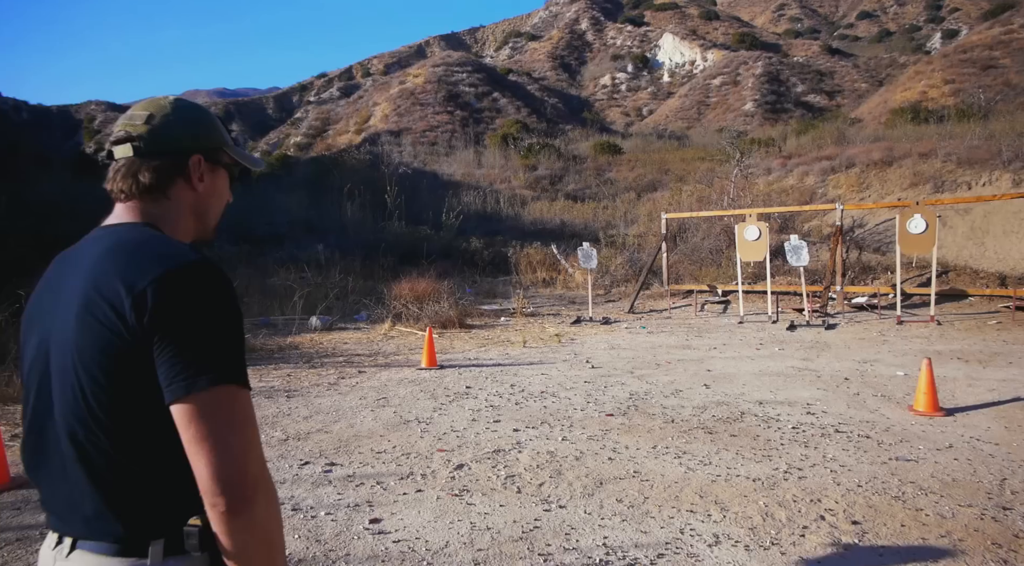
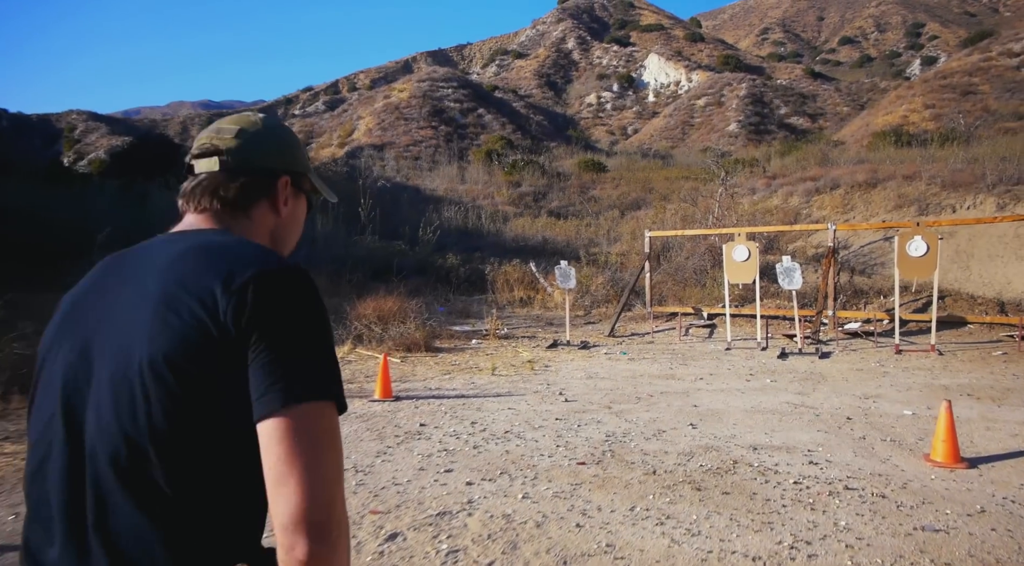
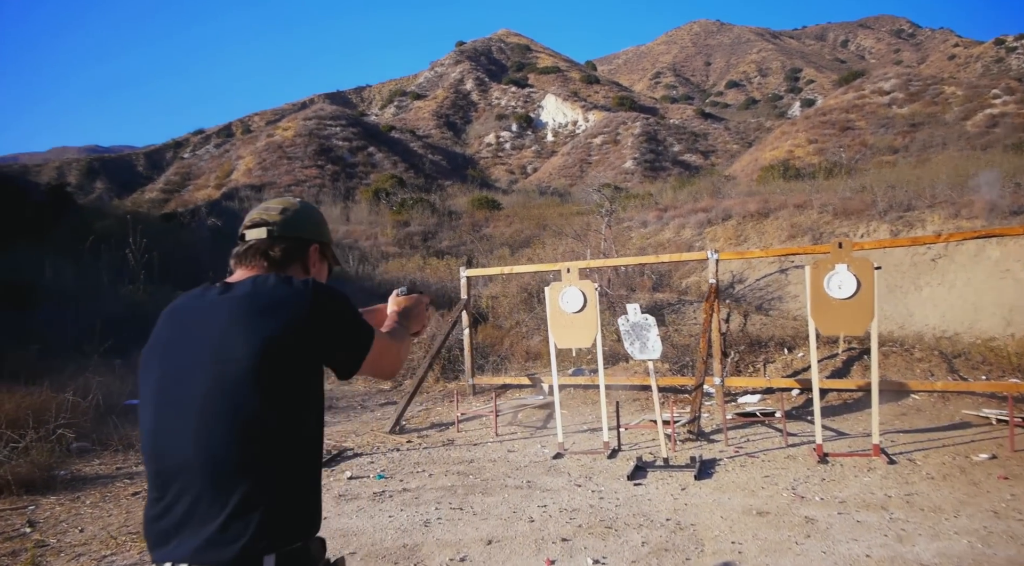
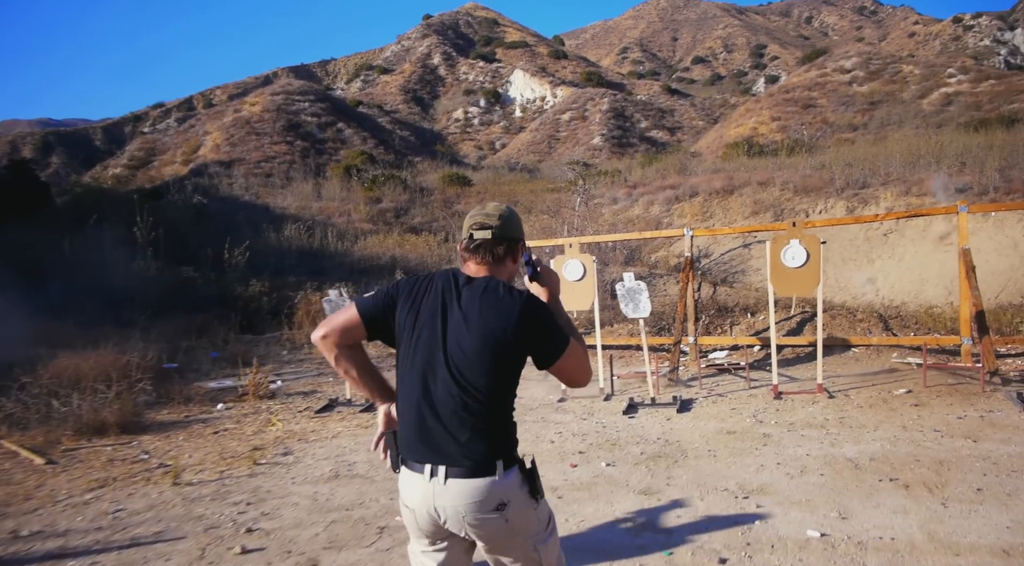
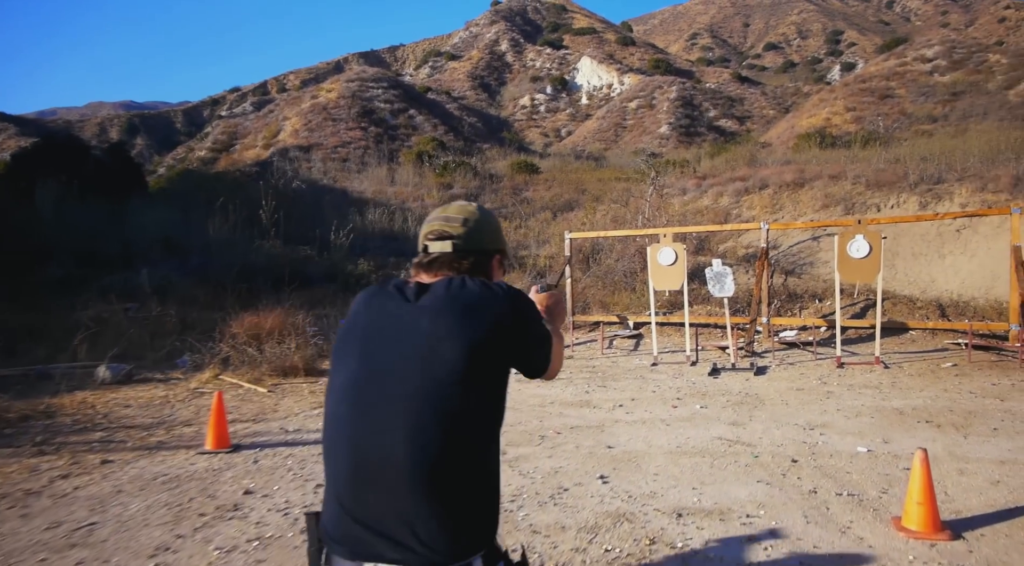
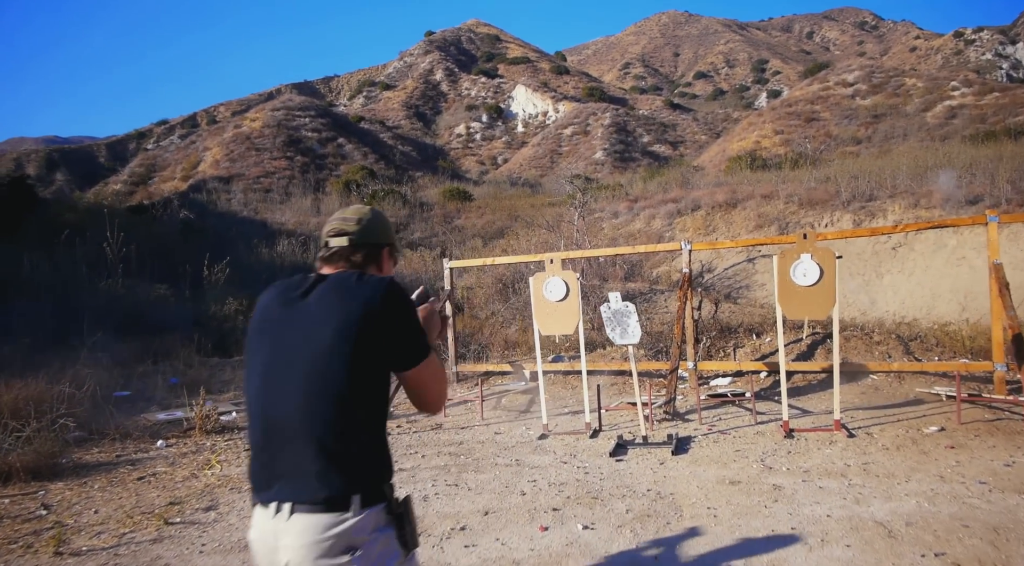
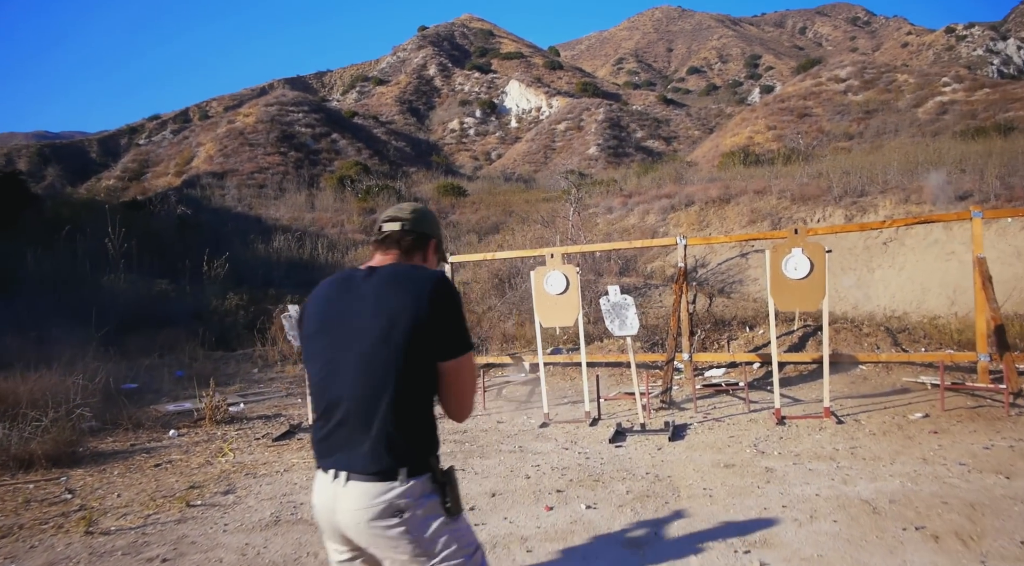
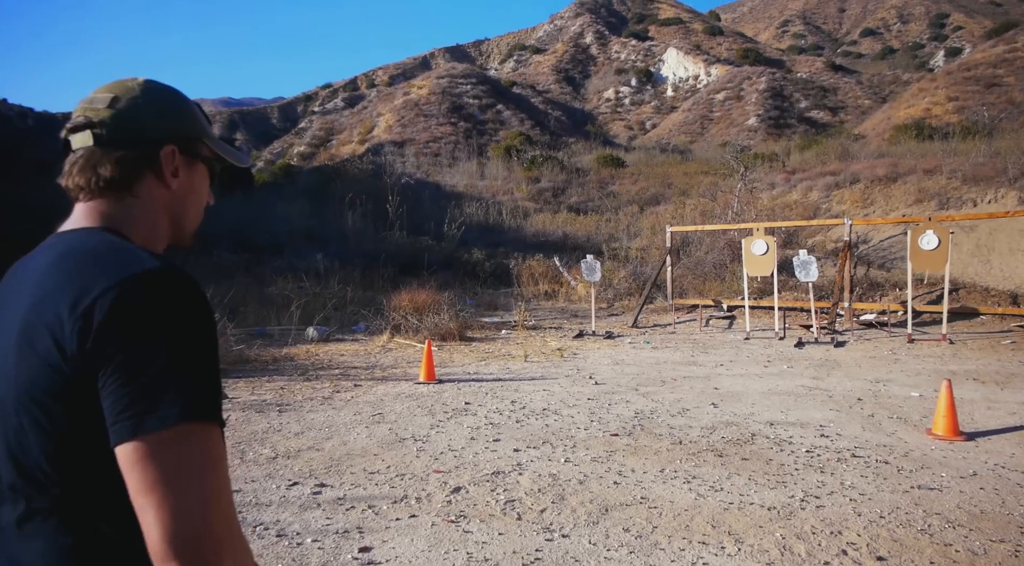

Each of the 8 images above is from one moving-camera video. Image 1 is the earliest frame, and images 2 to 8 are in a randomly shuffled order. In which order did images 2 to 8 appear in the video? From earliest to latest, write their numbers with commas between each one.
8, 2, 5, 4, 7, 6, 3
